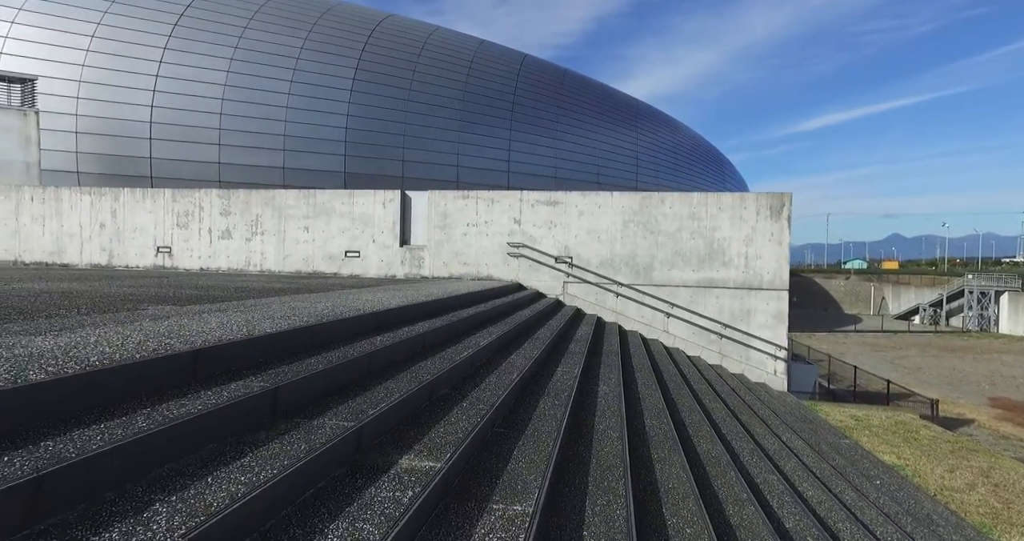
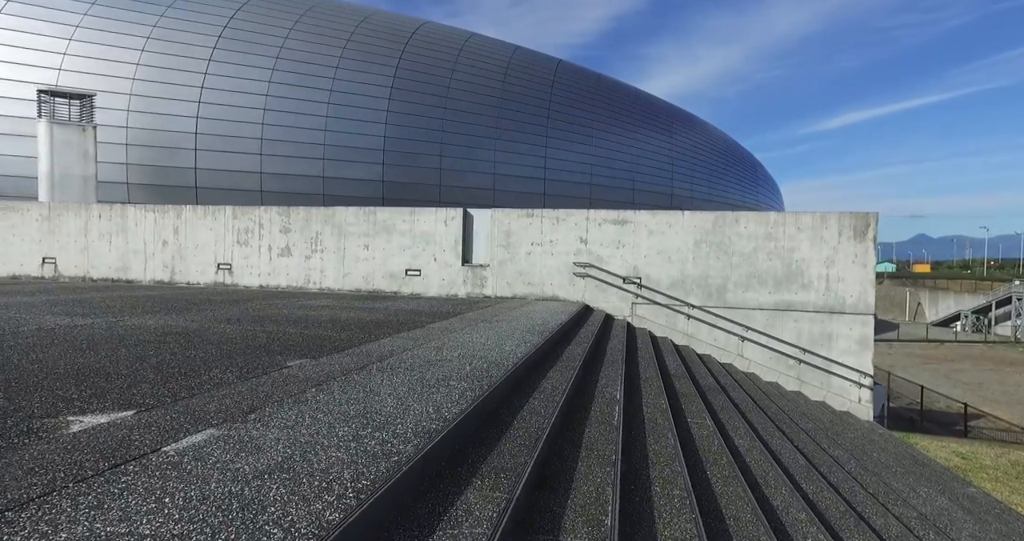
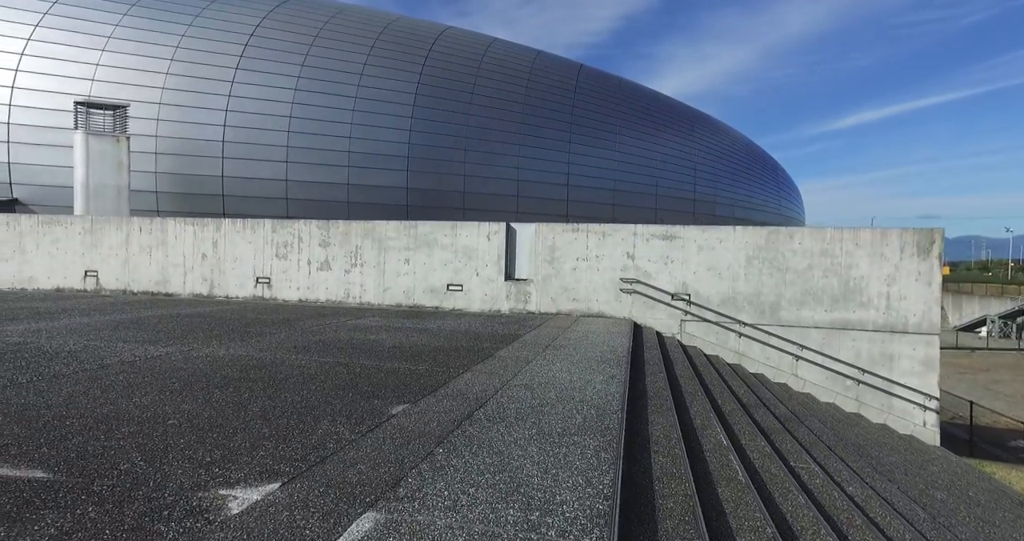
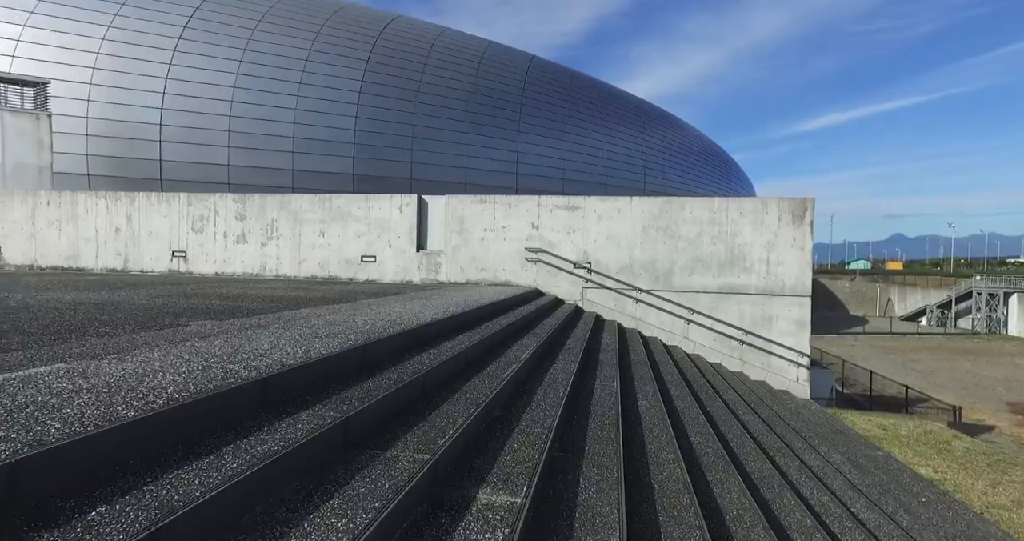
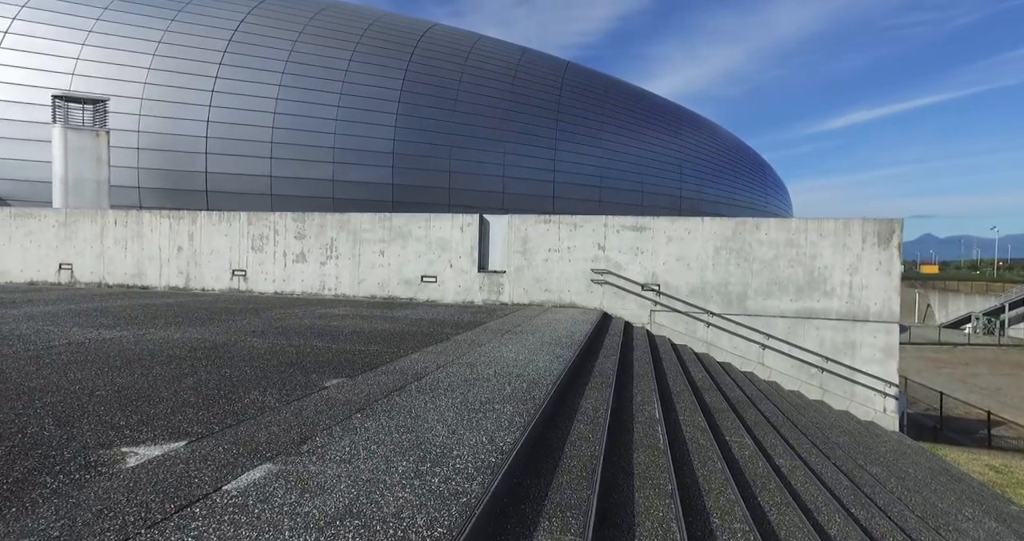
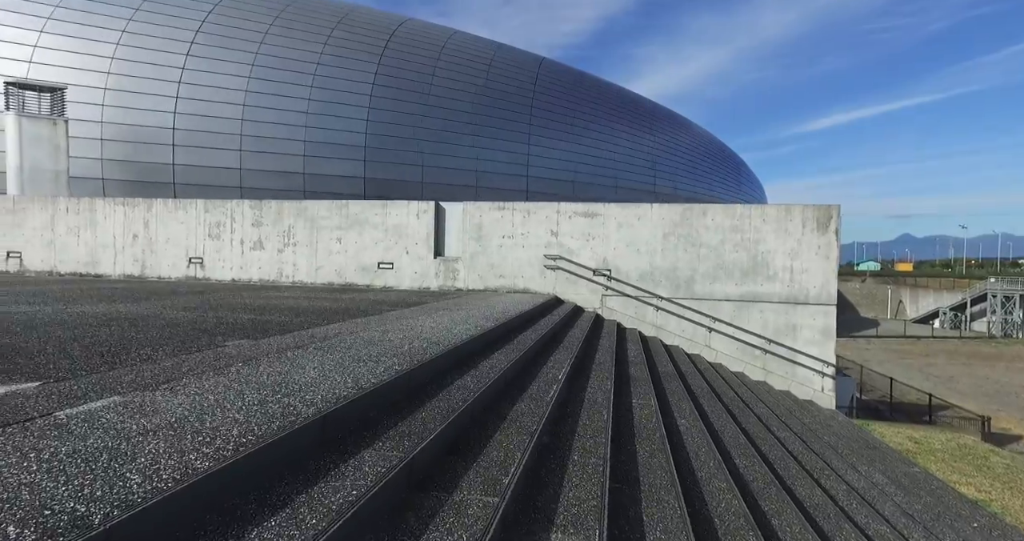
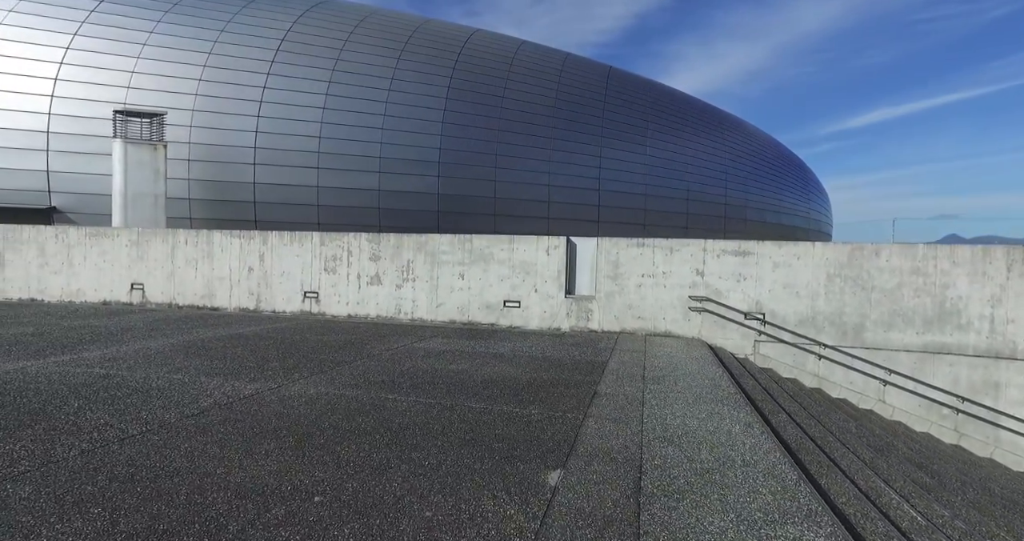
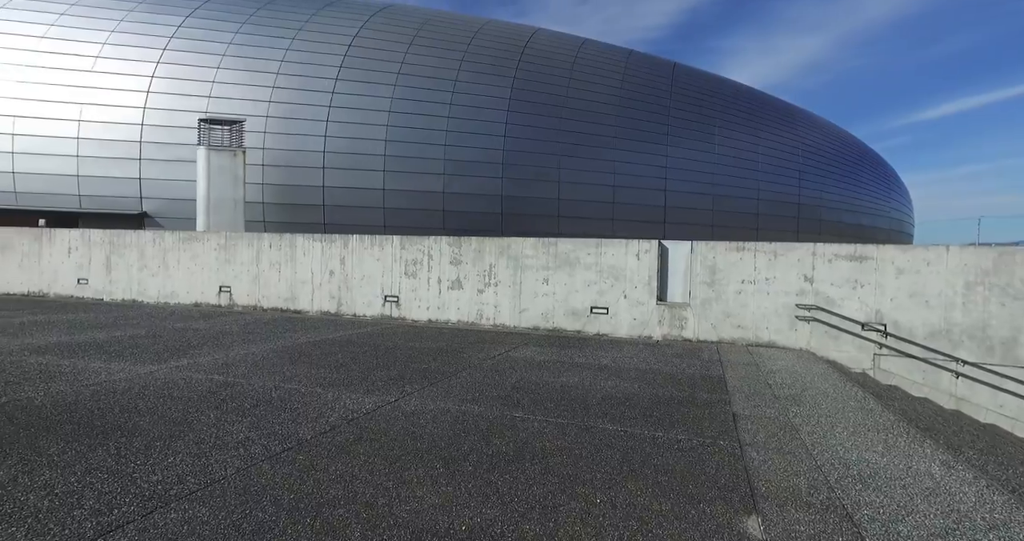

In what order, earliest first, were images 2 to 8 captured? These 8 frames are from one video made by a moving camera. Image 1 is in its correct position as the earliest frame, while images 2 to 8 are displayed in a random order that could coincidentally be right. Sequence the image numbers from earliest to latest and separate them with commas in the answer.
4, 6, 2, 5, 3, 7, 8
